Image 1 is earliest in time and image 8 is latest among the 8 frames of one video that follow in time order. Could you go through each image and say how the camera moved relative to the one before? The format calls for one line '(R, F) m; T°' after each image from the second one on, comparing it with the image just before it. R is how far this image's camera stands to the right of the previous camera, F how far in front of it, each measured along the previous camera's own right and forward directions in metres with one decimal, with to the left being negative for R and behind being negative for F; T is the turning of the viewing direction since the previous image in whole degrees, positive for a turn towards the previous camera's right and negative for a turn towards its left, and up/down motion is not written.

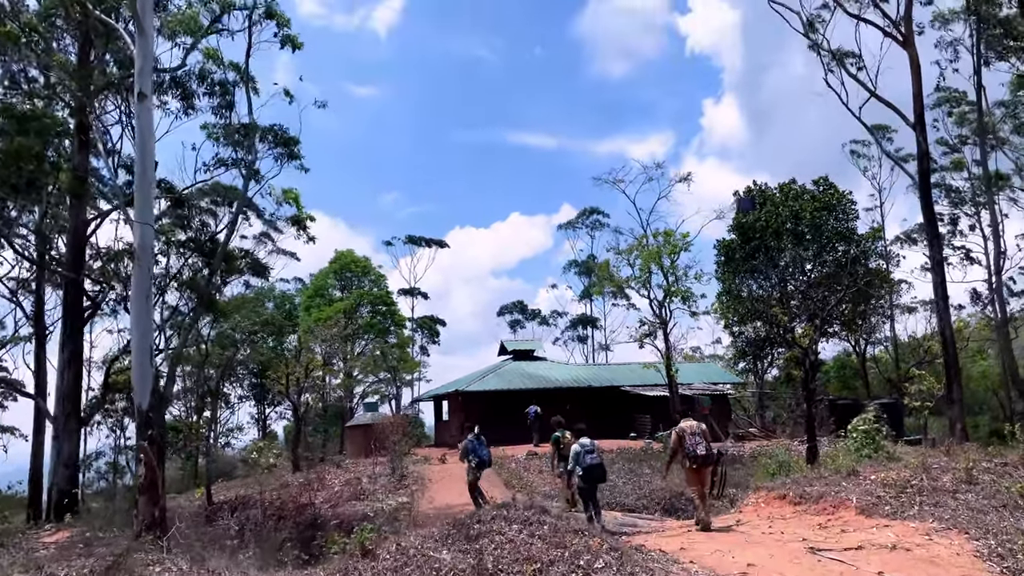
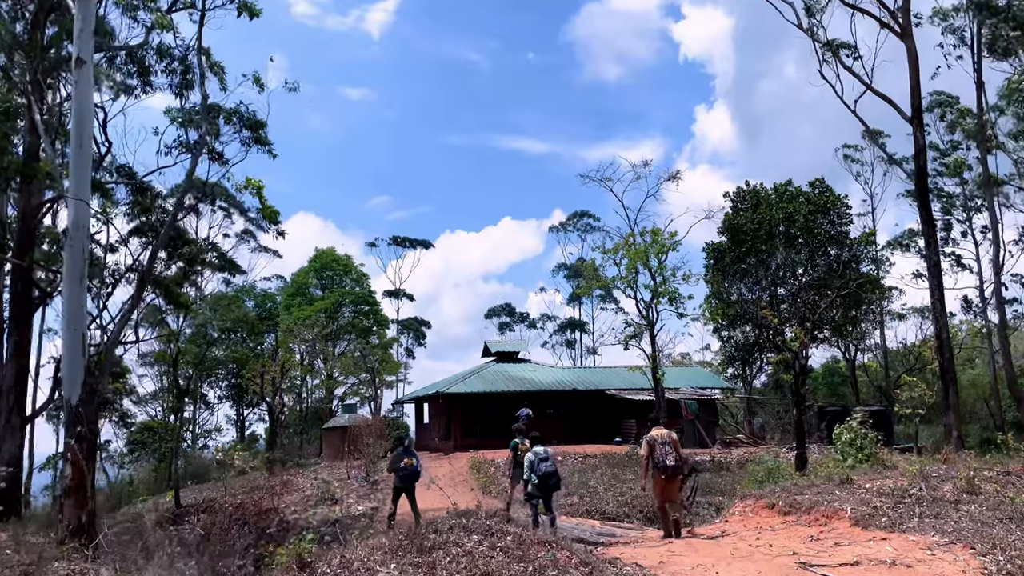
(+0.2, +0.8) m; +1°
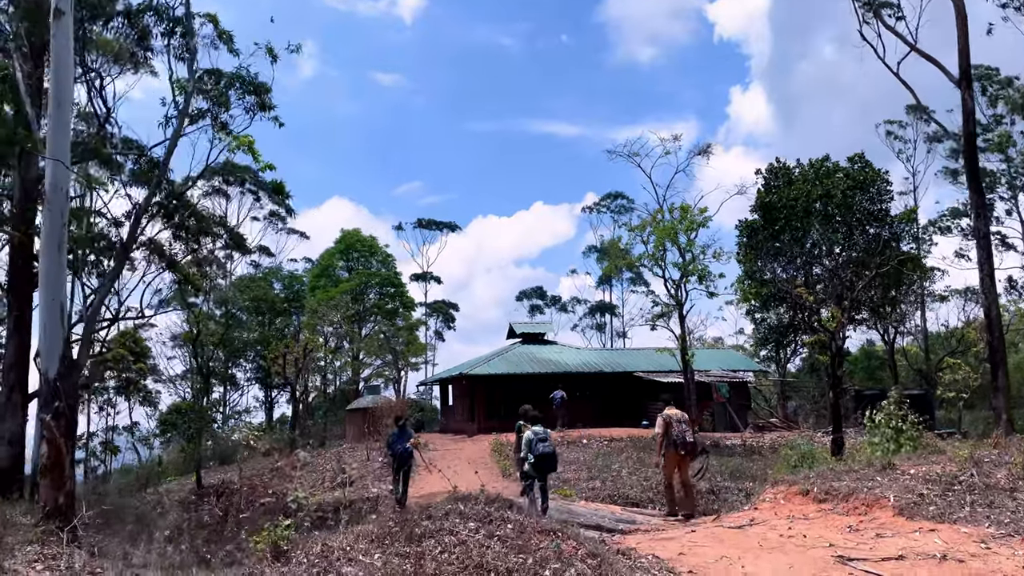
(+0.2, +0.7) m; -2°
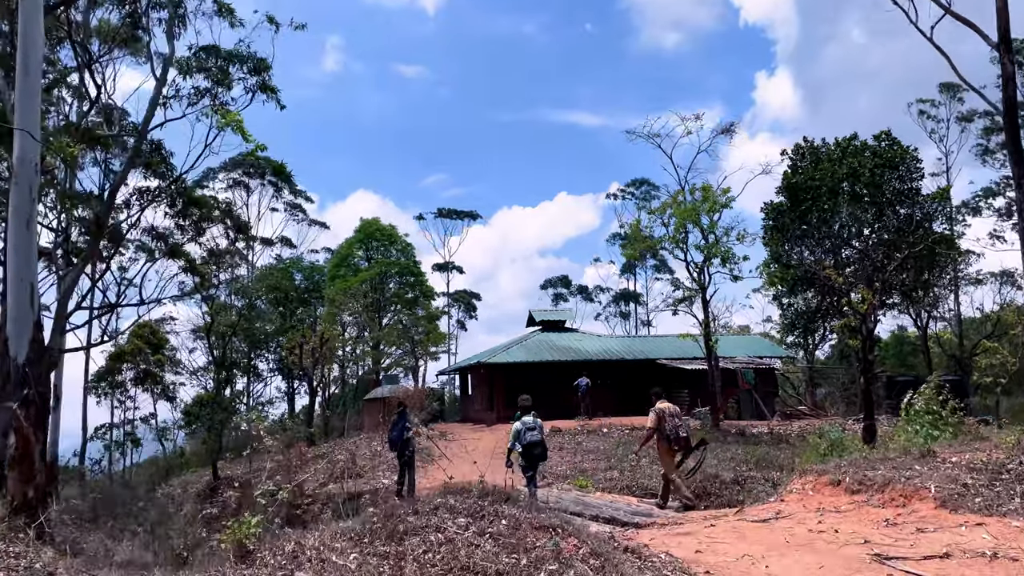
(+0.2, +0.6) m; -2°
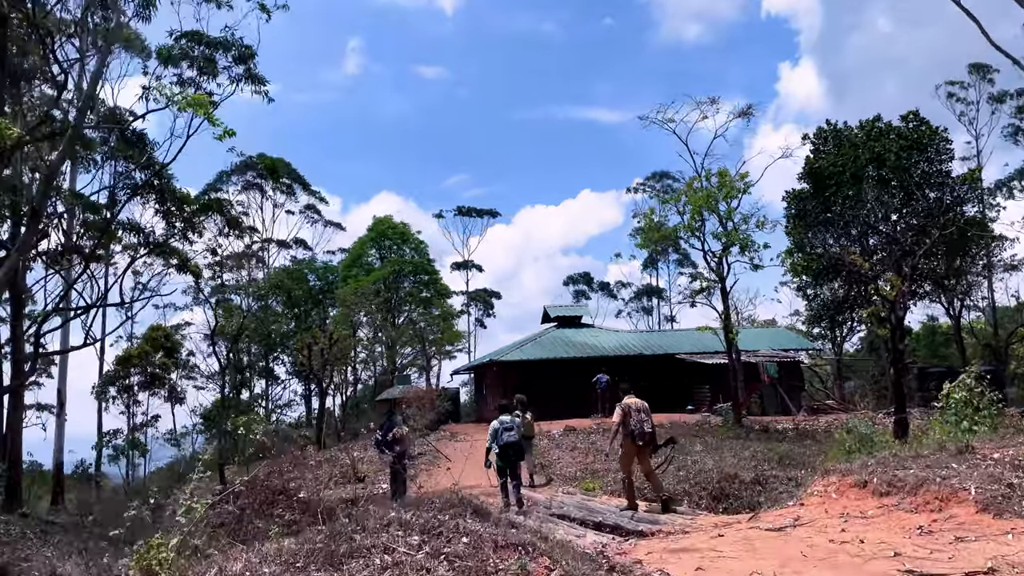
(+0.4, +0.8) m; -2°
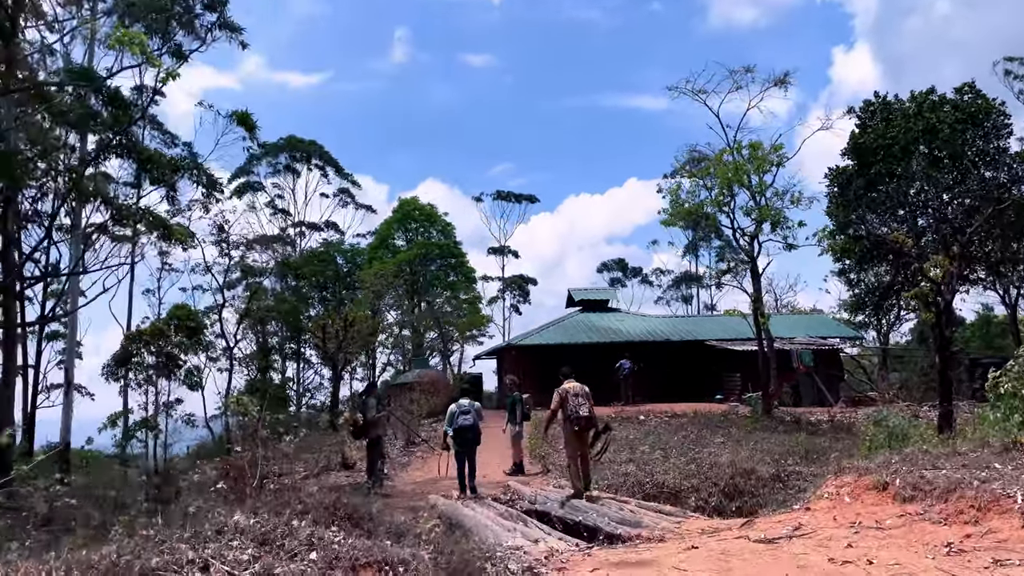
(+0.7, +1.2) m; -3°
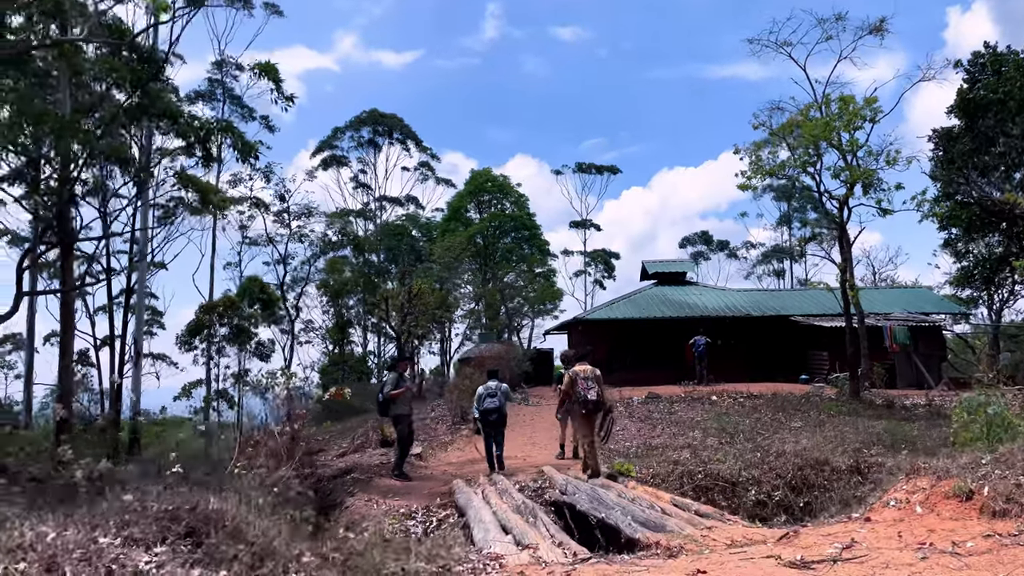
(+0.7, +1.1) m; -6°
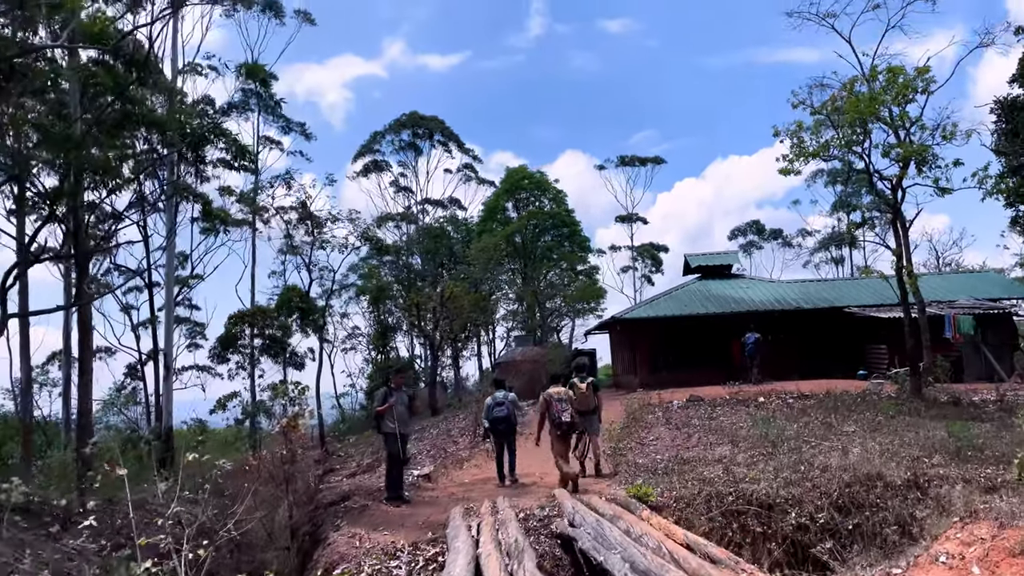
(+0.6, +1.0) m; -4°
